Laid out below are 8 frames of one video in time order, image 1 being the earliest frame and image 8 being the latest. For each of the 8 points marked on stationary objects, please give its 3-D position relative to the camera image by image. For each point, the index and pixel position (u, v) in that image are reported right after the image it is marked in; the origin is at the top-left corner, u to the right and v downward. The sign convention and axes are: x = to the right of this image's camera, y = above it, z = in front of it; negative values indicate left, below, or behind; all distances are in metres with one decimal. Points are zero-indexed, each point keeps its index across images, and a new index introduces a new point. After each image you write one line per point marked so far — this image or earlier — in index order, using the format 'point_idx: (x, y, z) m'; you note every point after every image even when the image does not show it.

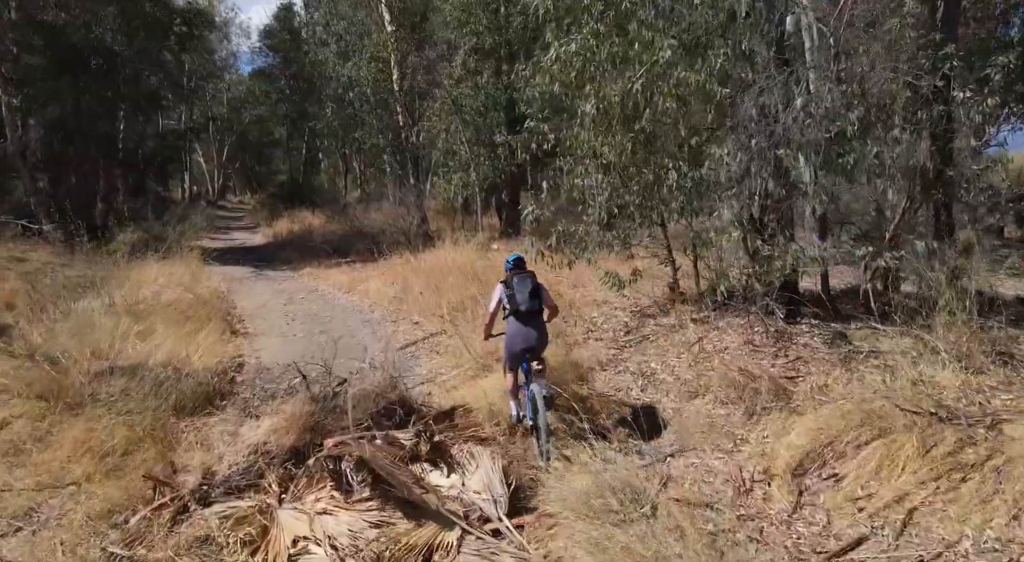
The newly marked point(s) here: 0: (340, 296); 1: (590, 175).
0: (-3.3, -0.3, +14.0) m
1: (+0.9, +1.1, +7.9) m
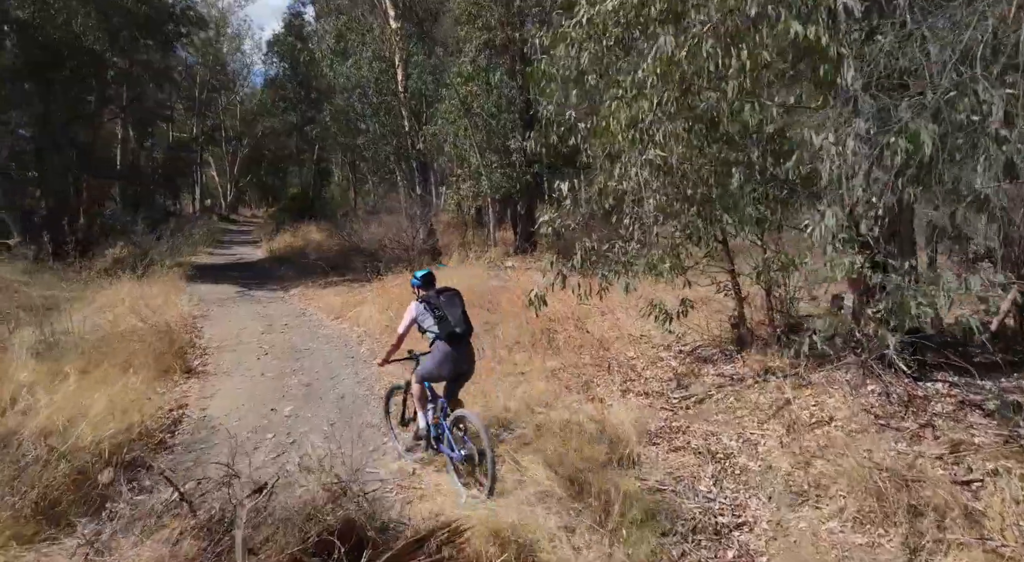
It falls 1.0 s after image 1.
0: (-3.1, -0.7, +12.1) m
1: (+1.0, +0.9, +5.9) m
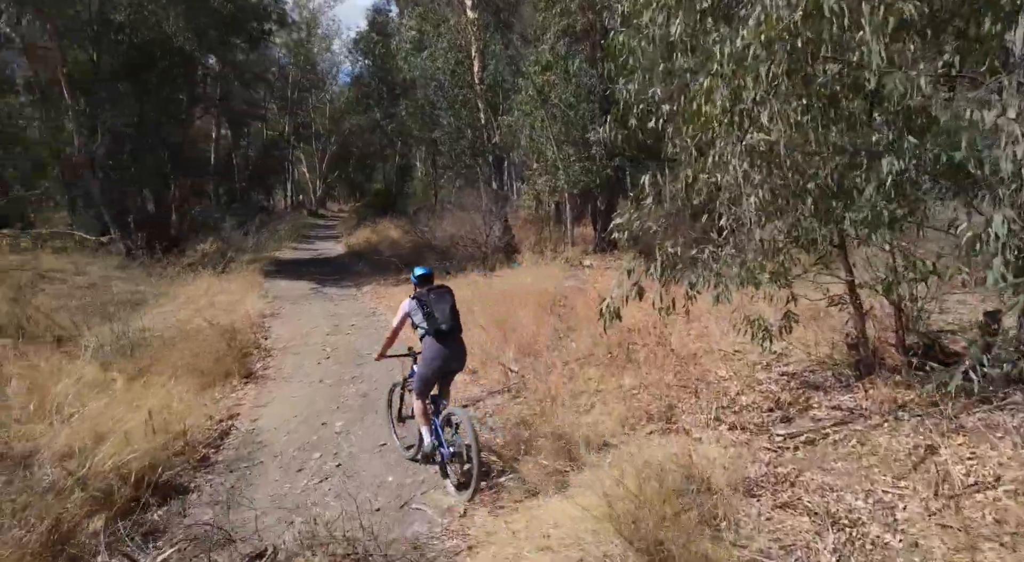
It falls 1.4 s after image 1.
0: (-1.9, -0.7, +11.6) m
1: (+1.5, +0.8, +4.9) m
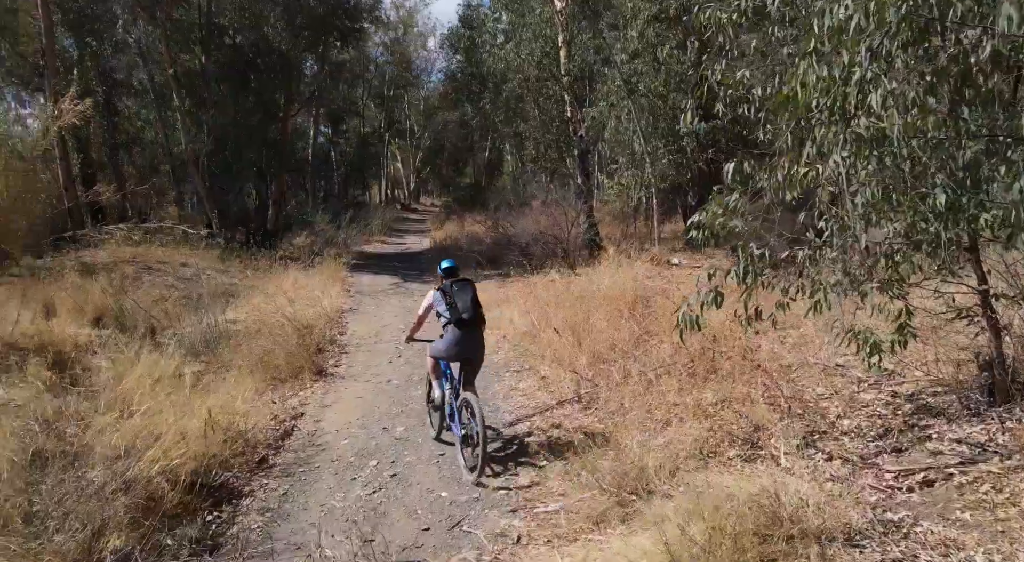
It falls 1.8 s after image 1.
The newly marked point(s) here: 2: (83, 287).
0: (-0.6, -0.7, +11.3) m
1: (+1.9, +0.7, +4.3) m
2: (-7.9, -0.1, +13.5) m
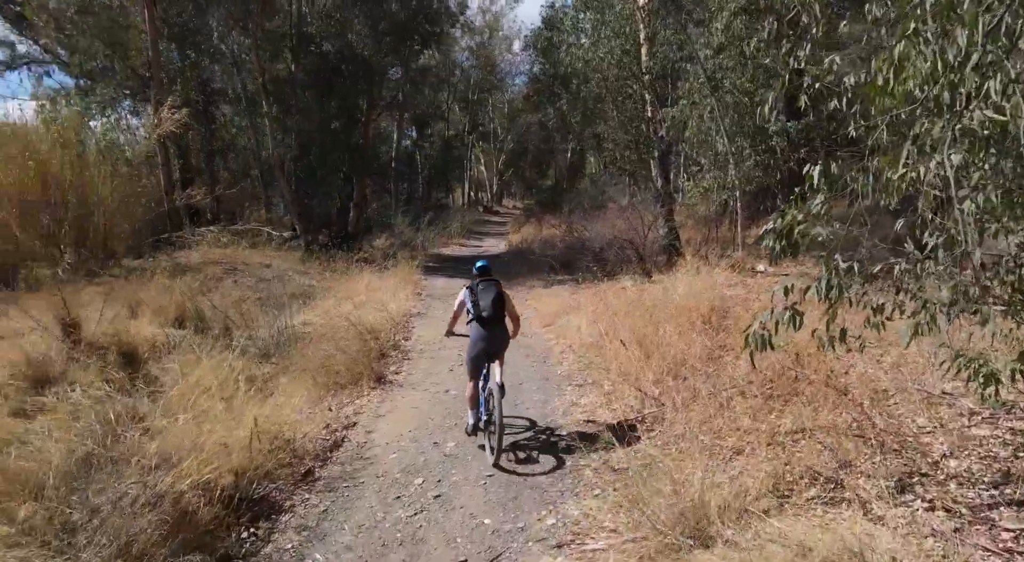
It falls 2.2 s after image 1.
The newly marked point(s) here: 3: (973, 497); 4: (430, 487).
0: (+0.4, -0.7, +10.9) m
1: (+2.1, +0.7, +3.6) m
2: (-6.5, -0.1, +13.9) m
3: (+2.4, -1.1, +3.9) m
4: (-0.6, -1.5, +5.3) m
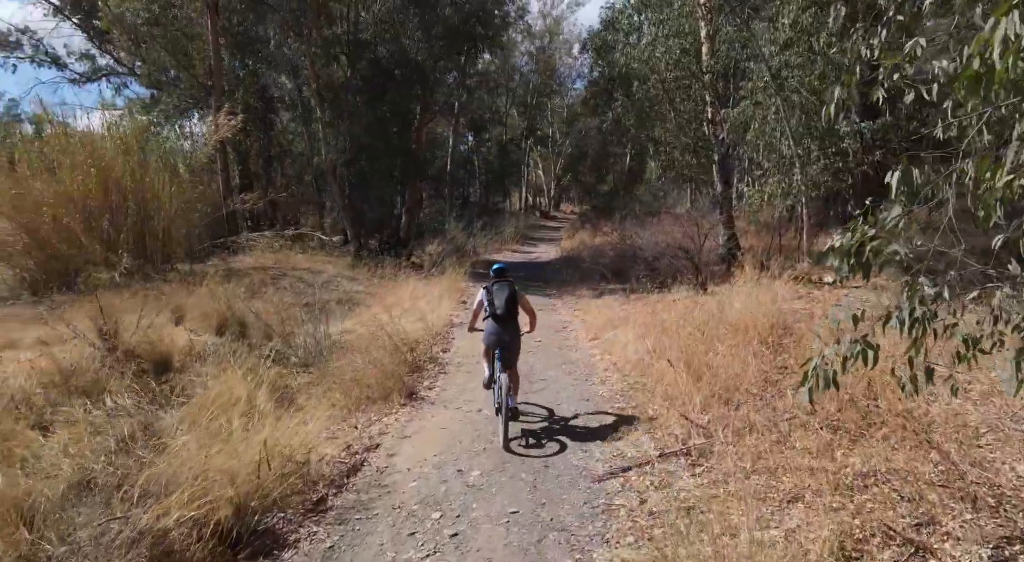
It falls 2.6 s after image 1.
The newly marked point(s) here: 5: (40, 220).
0: (+1.0, -0.9, +10.3) m
1: (+2.1, +0.5, +2.9) m
2: (-5.6, -0.2, +13.9) m
3: (+2.5, -1.2, +3.1) m
4: (-0.4, -1.6, +4.8) m
5: (-9.1, +1.2, +14.2) m
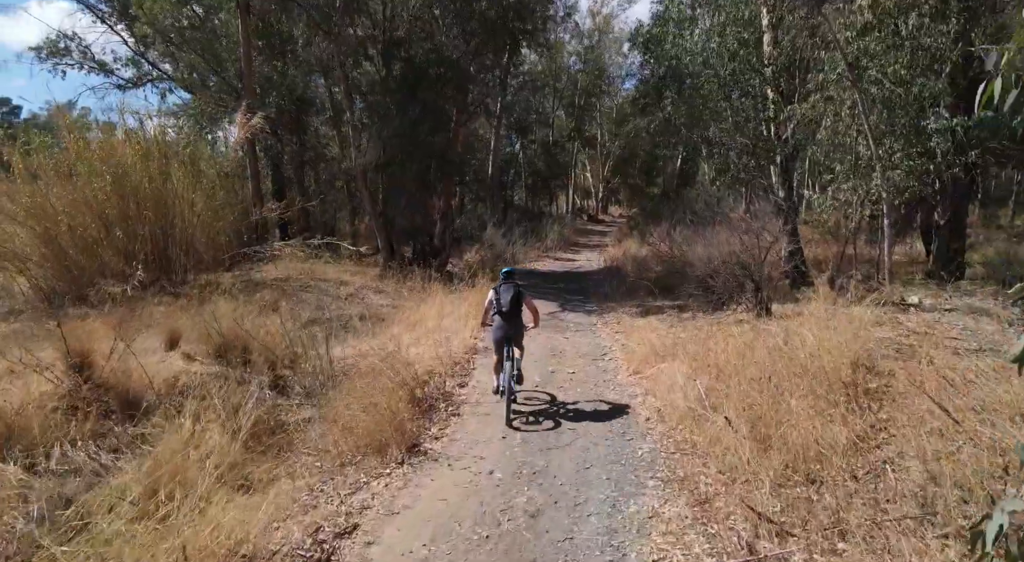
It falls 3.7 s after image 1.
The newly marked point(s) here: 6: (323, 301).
0: (+1.4, -1.2, +8.8) m
1: (+2.0, +0.3, +1.4) m
2: (-5.0, -0.5, +12.8) m
3: (+2.3, -1.5, +1.6) m
4: (-0.4, -1.9, +3.5) m
5: (-8.5, +1.0, +13.4) m
6: (-4.1, -0.4, +15.8) m
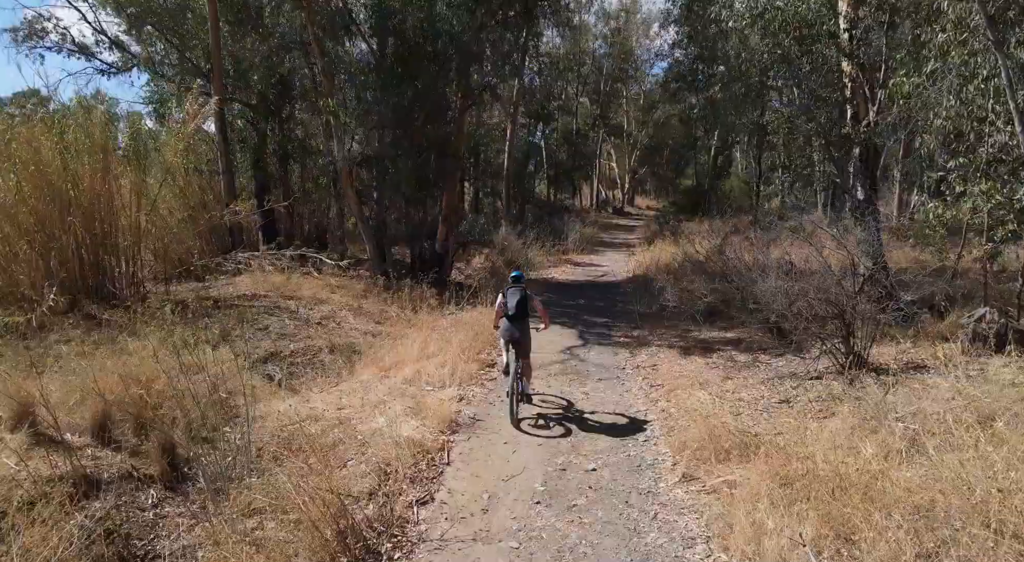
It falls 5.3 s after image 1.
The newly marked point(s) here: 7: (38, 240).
0: (+1.3, -1.7, +5.7) m
1: (+1.6, -0.4, -1.8) m
2: (-5.0, -0.9, +9.9) m
3: (+2.0, -2.1, -1.5) m
4: (-0.7, -2.5, +0.5) m
5: (-8.4, +0.6, +10.6) m
6: (-4.0, -0.8, +12.8) m
7: (-7.7, +0.7, +11.9) m
